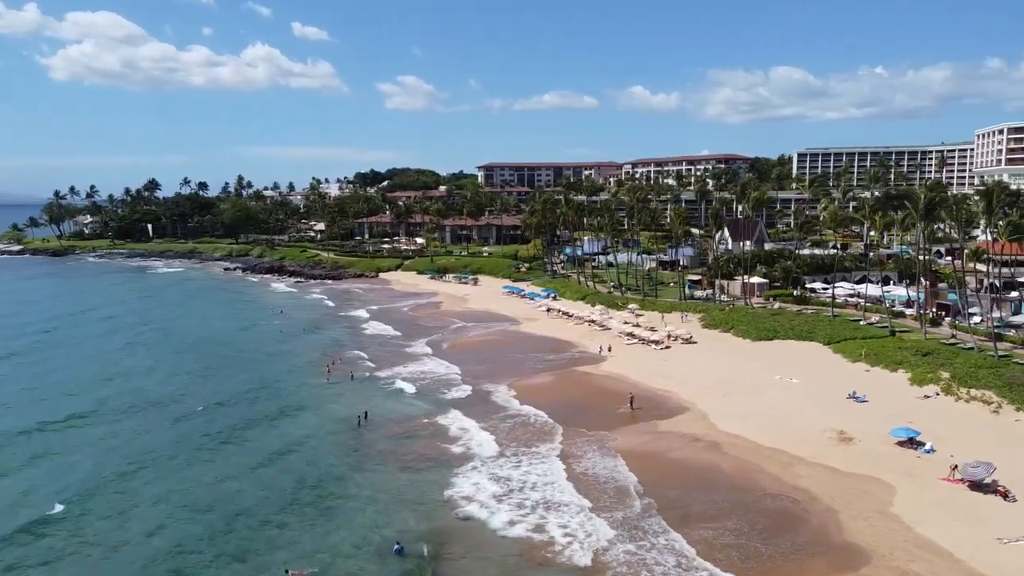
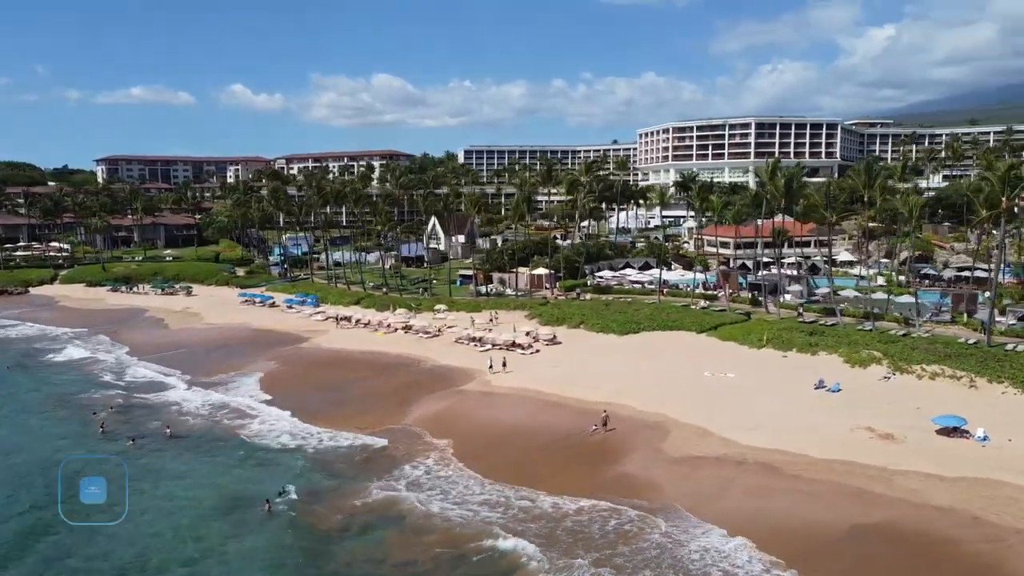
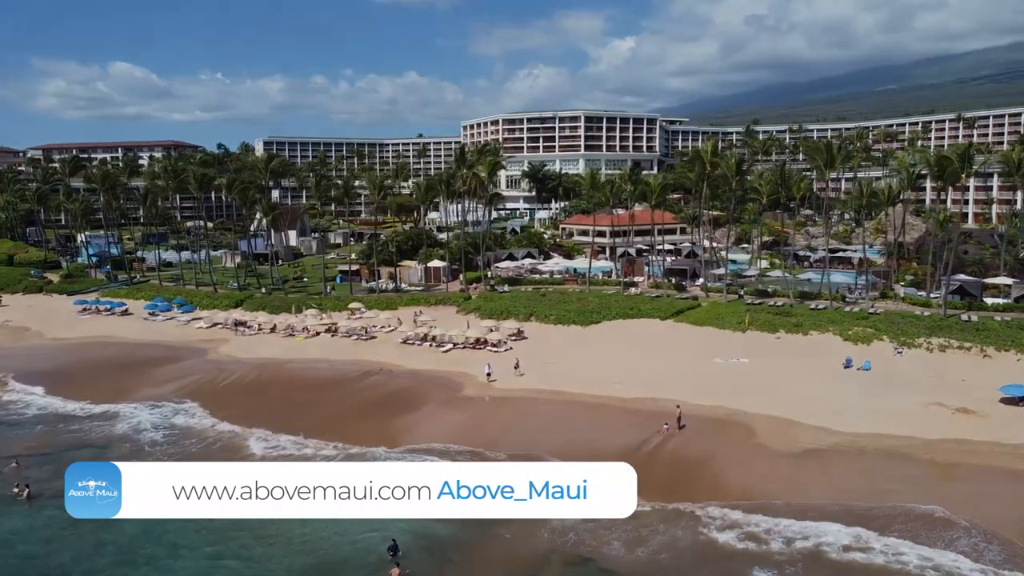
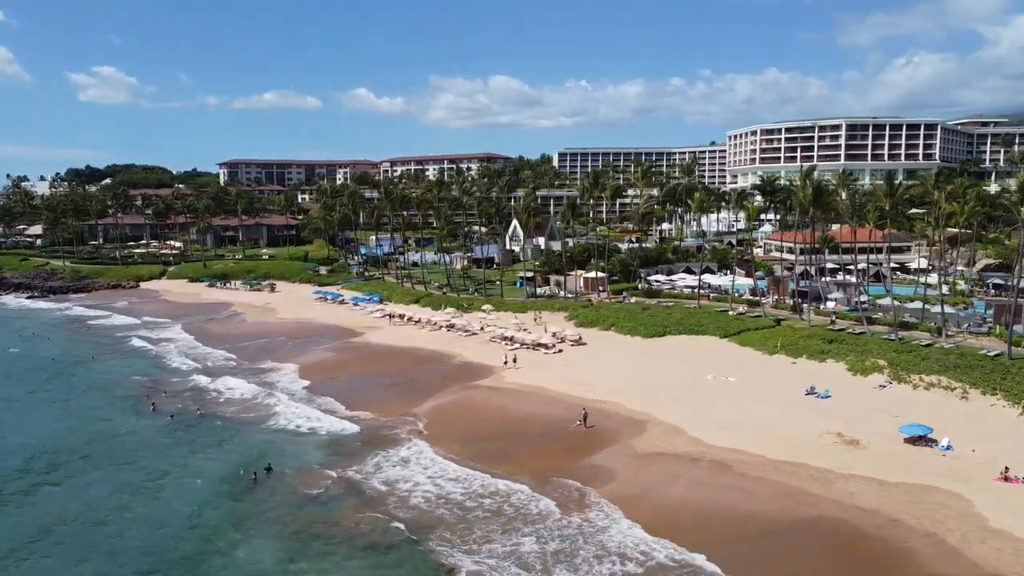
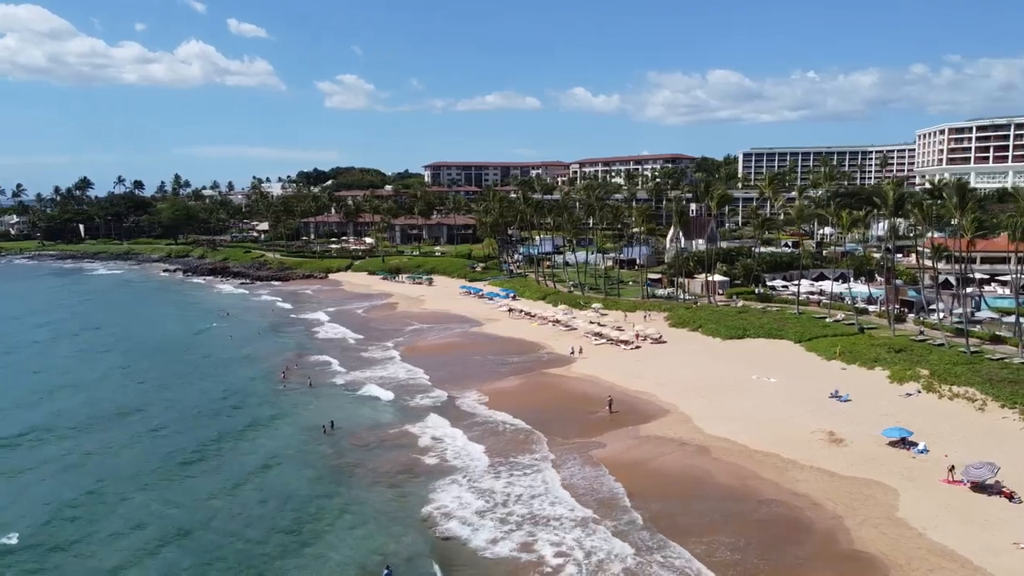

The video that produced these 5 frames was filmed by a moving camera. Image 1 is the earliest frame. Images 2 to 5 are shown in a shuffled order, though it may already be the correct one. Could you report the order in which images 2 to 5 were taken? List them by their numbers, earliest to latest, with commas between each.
5, 4, 2, 3
